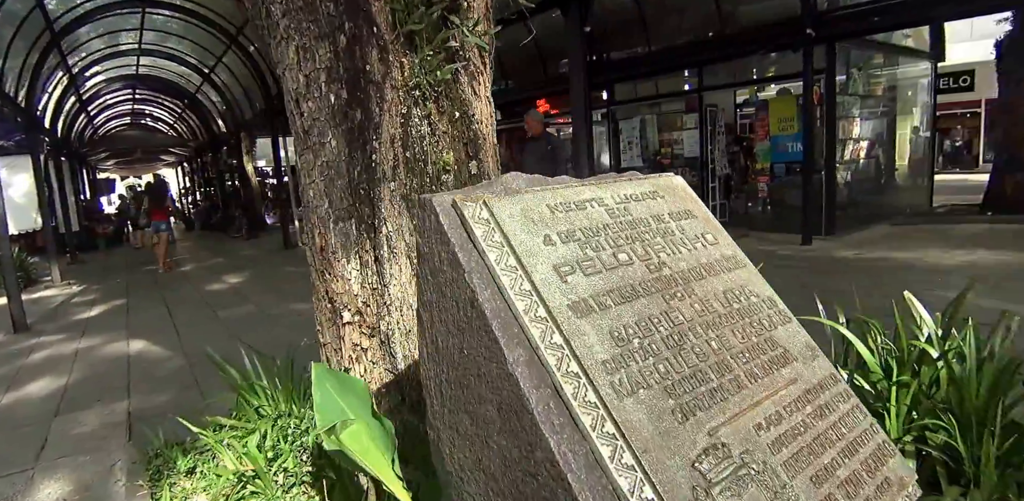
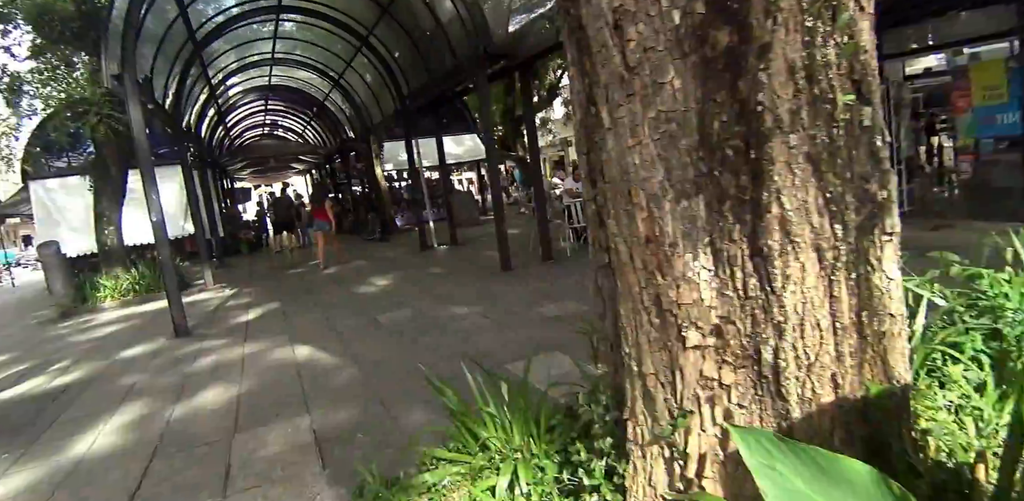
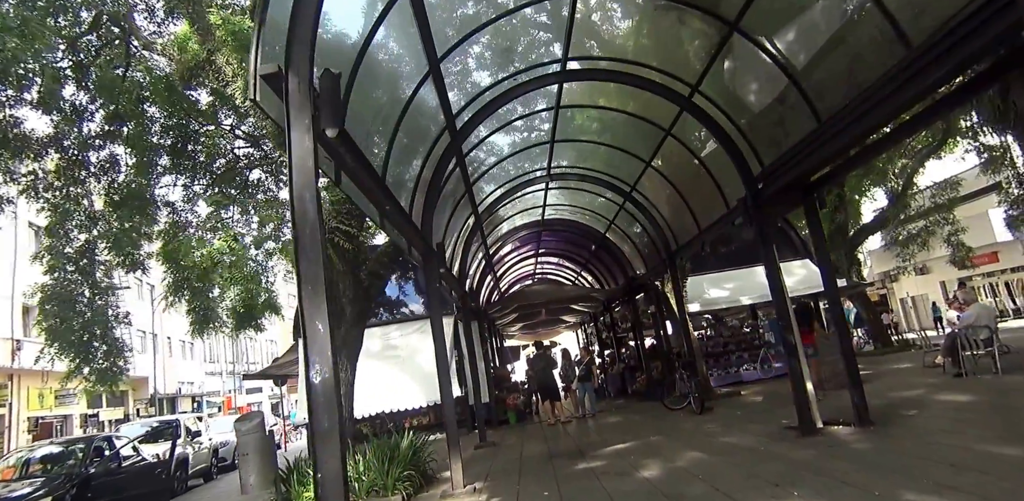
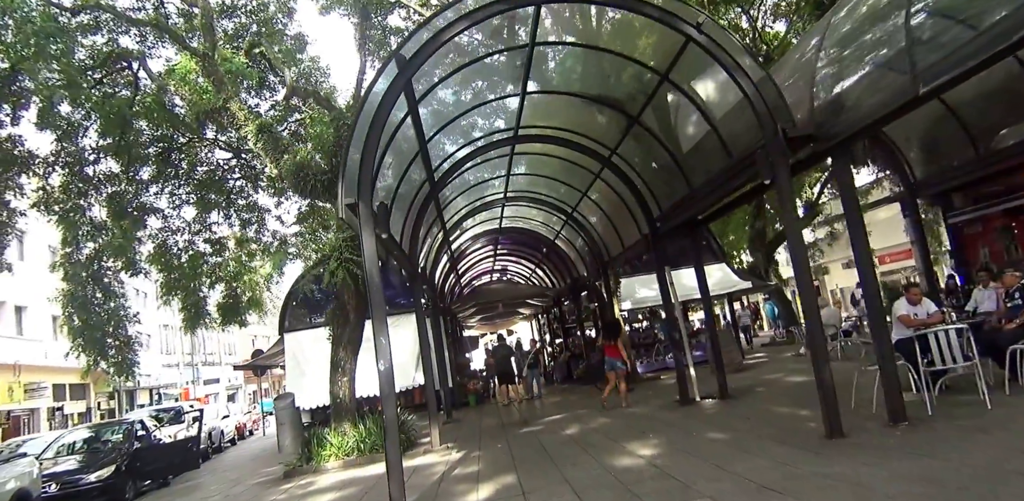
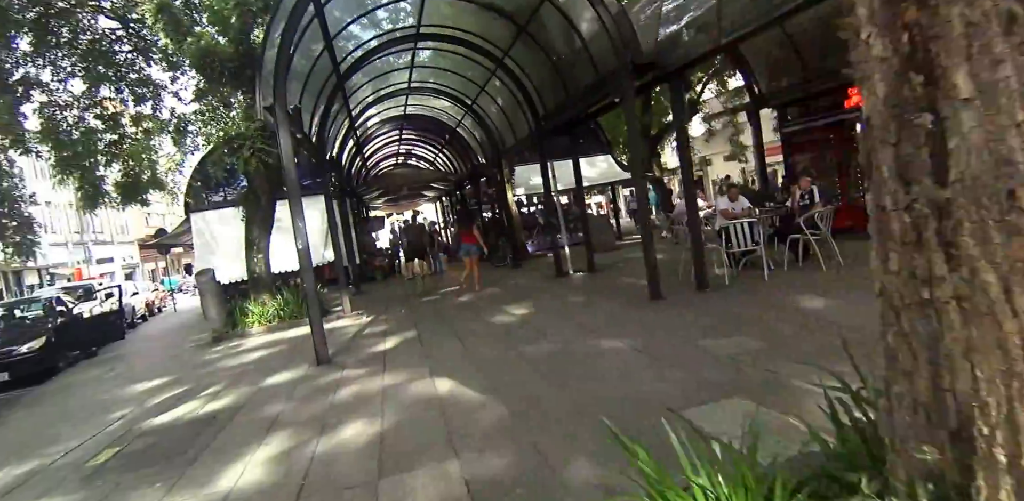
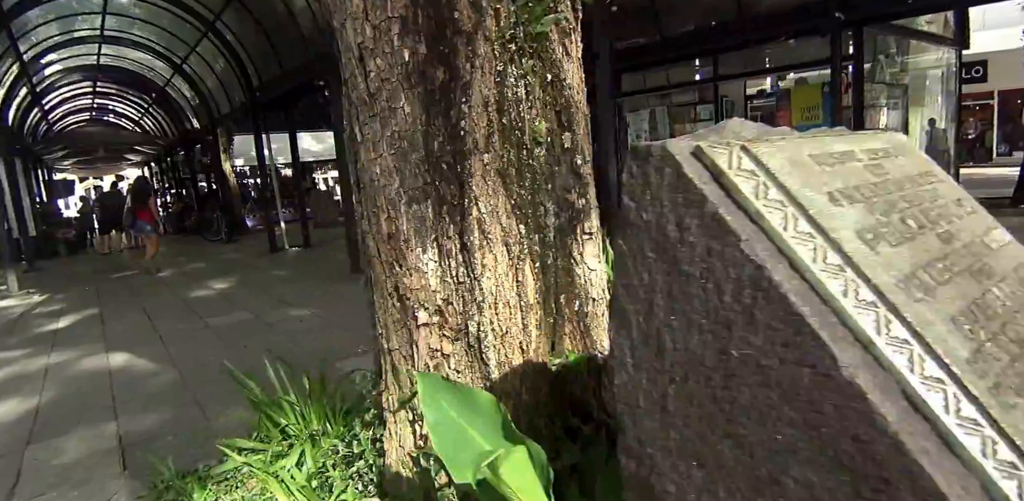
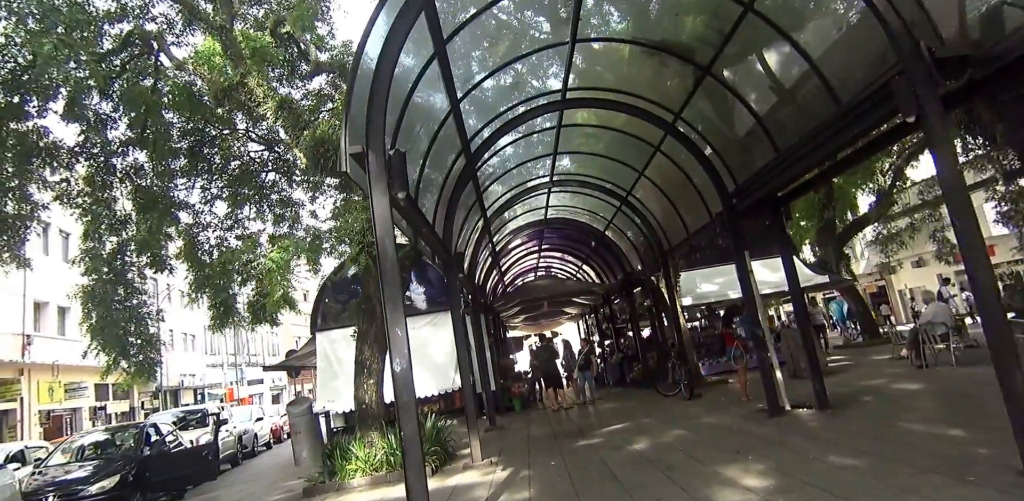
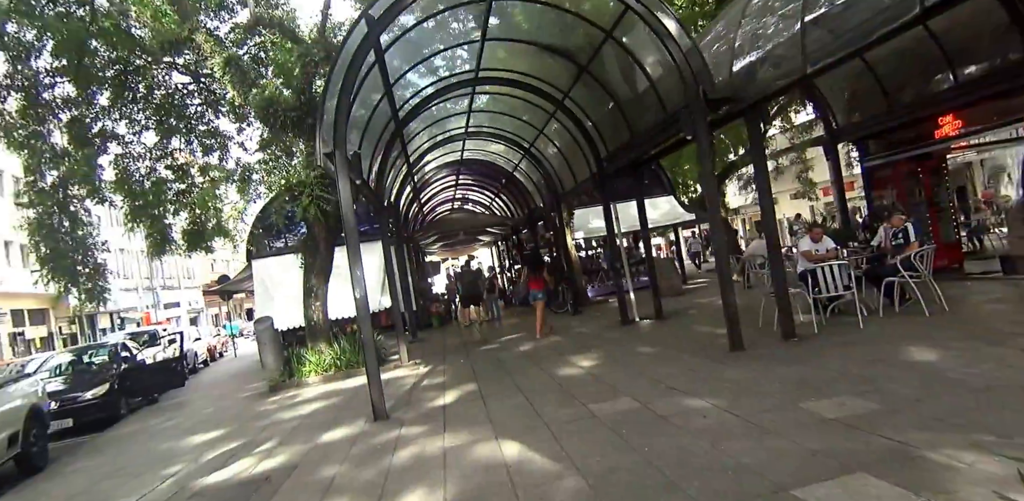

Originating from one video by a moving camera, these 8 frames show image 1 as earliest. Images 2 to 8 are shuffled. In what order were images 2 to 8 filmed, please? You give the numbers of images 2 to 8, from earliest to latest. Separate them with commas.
6, 2, 5, 8, 4, 7, 3
